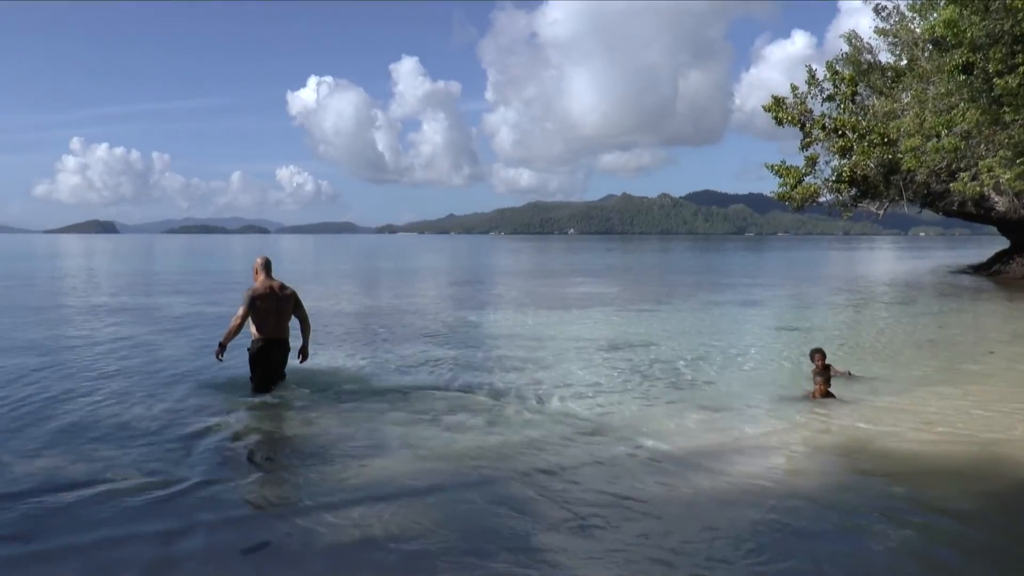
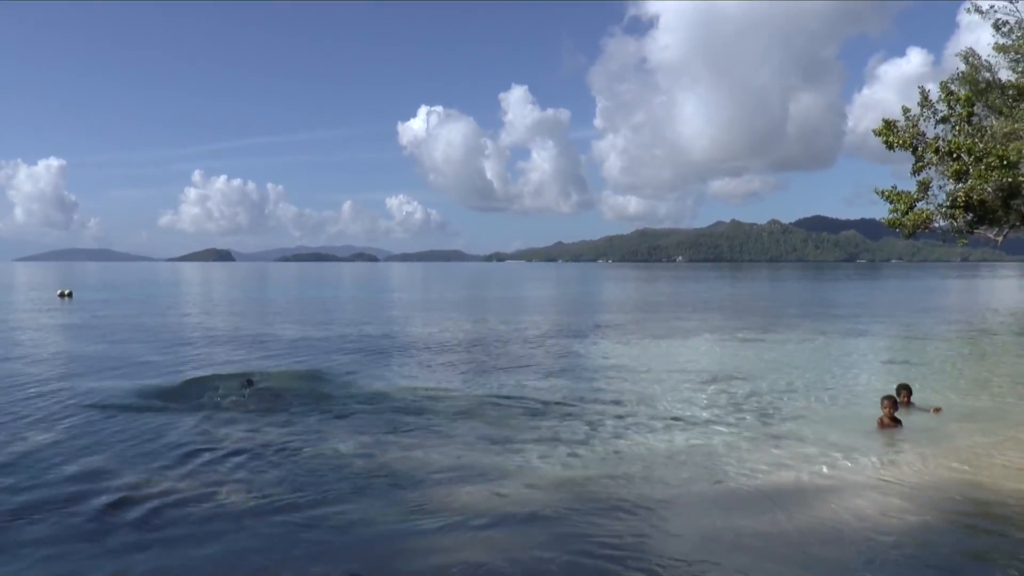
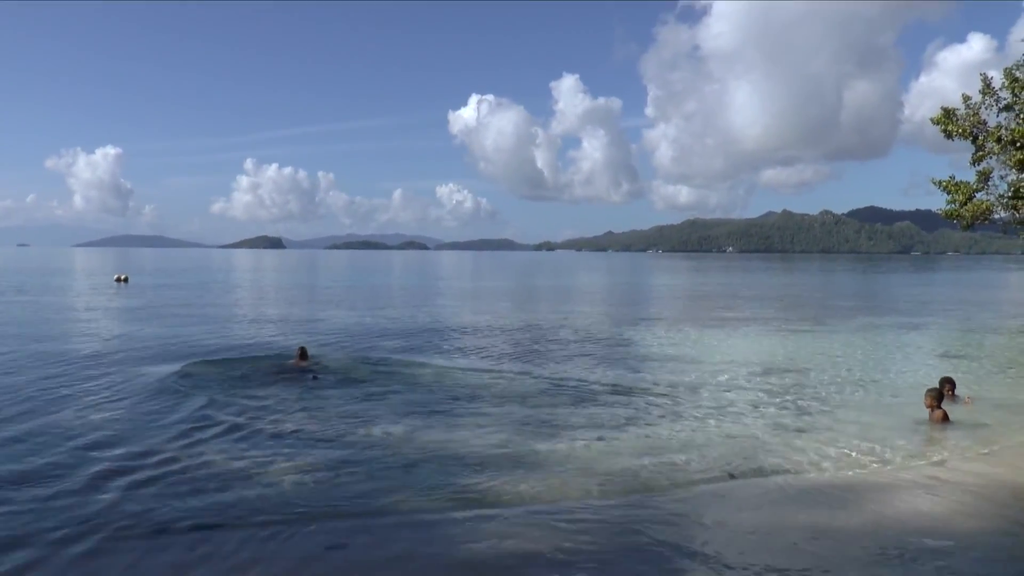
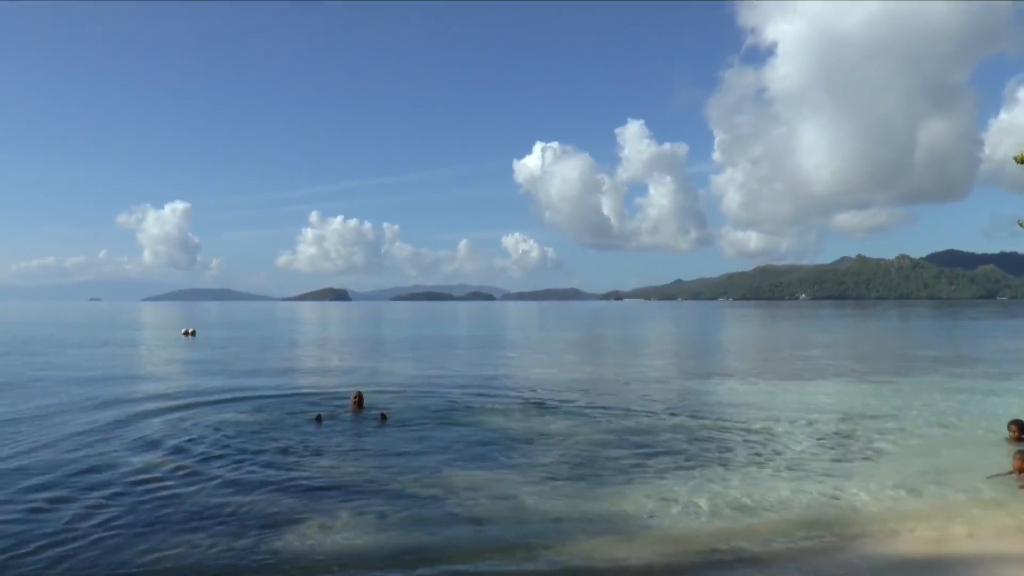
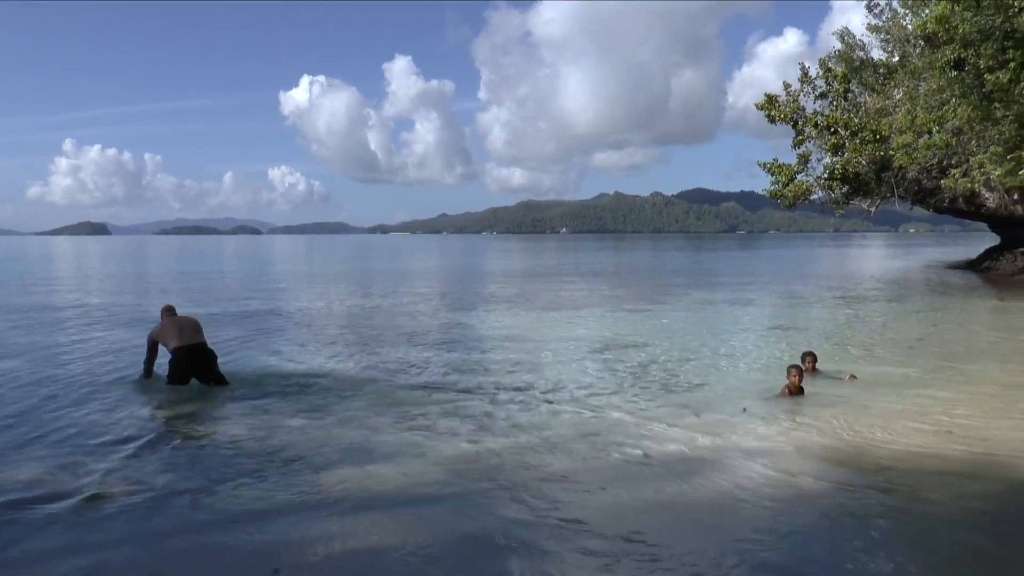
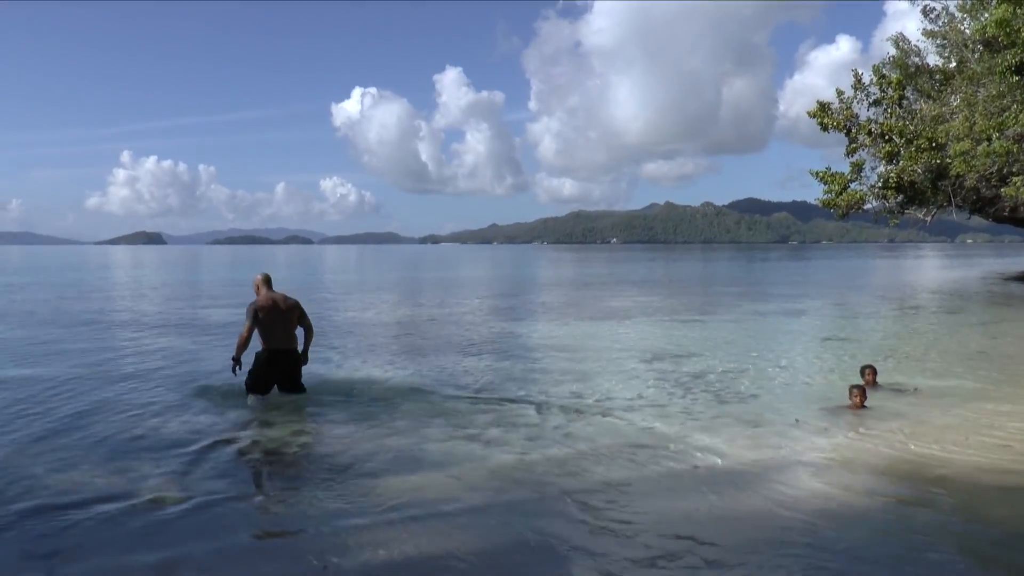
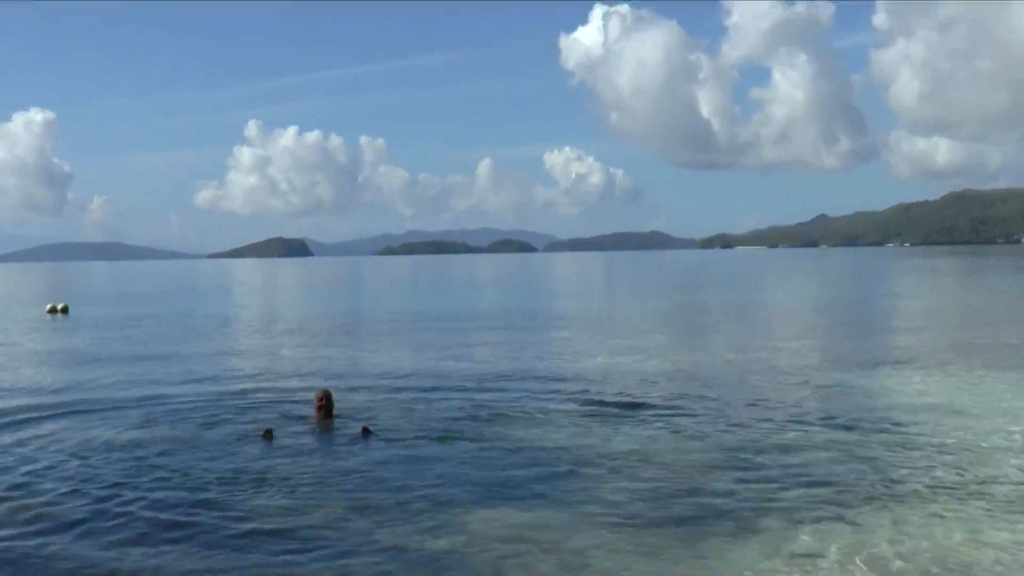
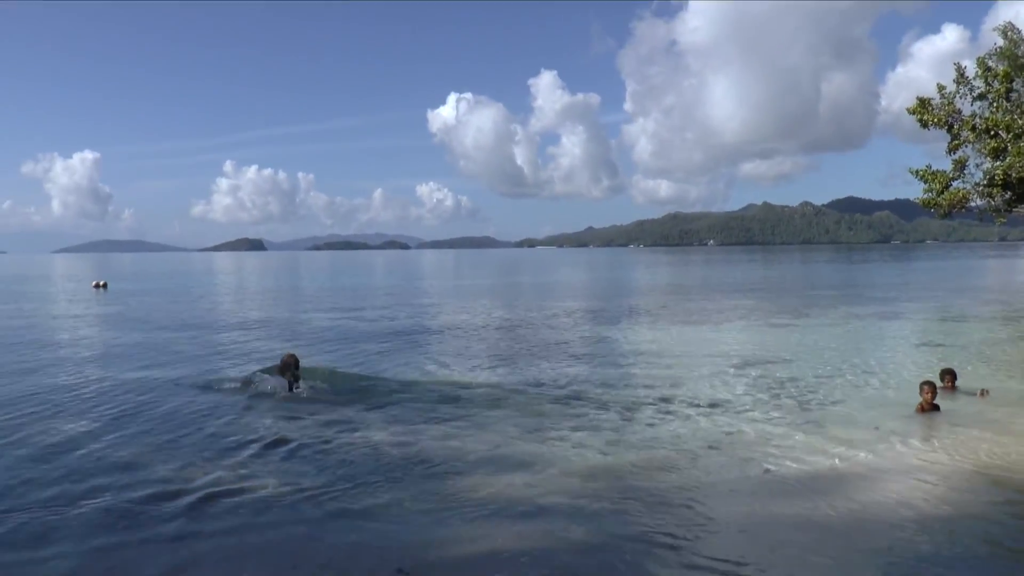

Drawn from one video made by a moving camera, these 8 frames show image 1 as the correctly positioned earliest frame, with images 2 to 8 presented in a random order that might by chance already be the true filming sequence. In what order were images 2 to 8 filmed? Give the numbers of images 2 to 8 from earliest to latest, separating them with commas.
6, 5, 8, 2, 3, 4, 7
